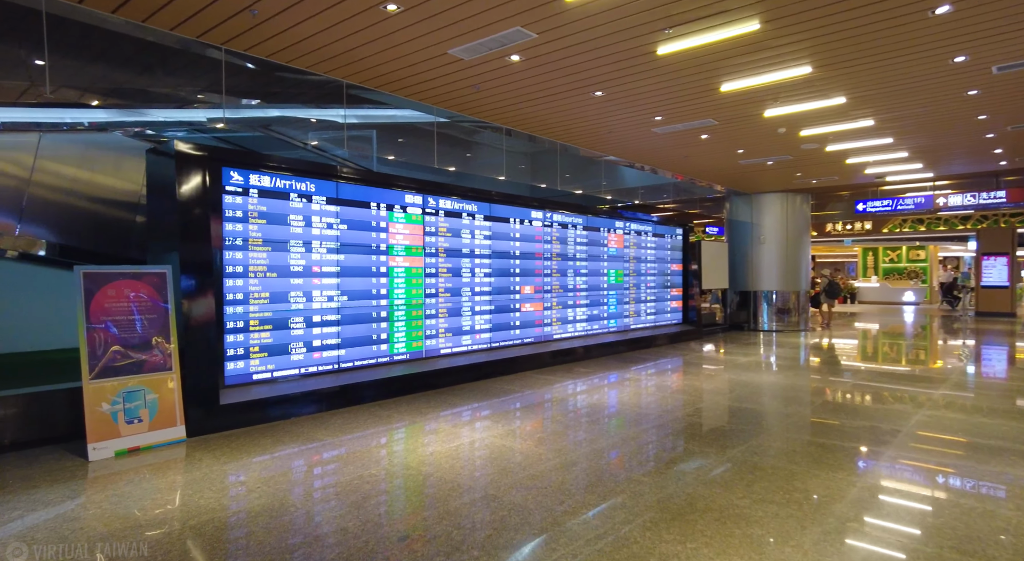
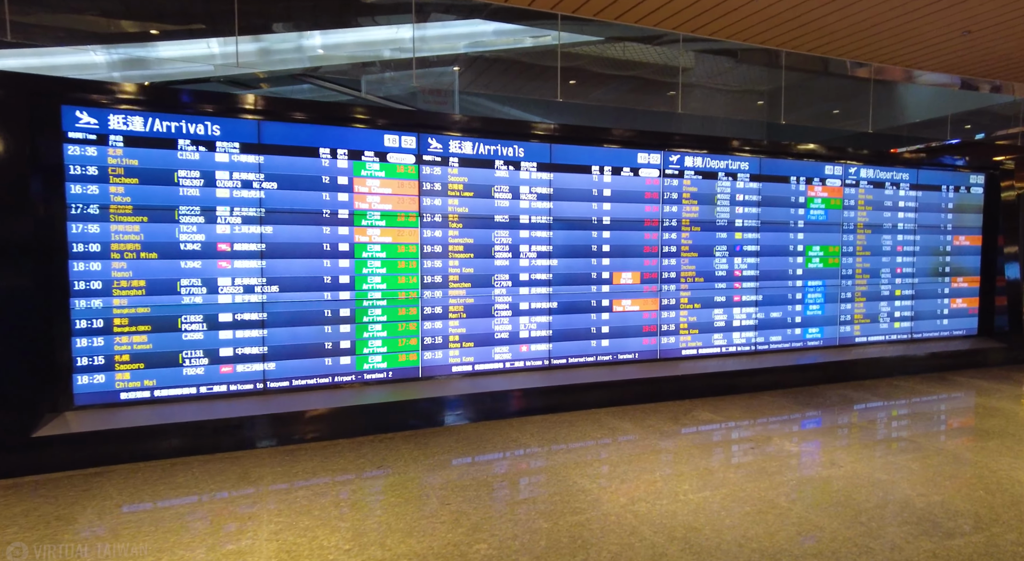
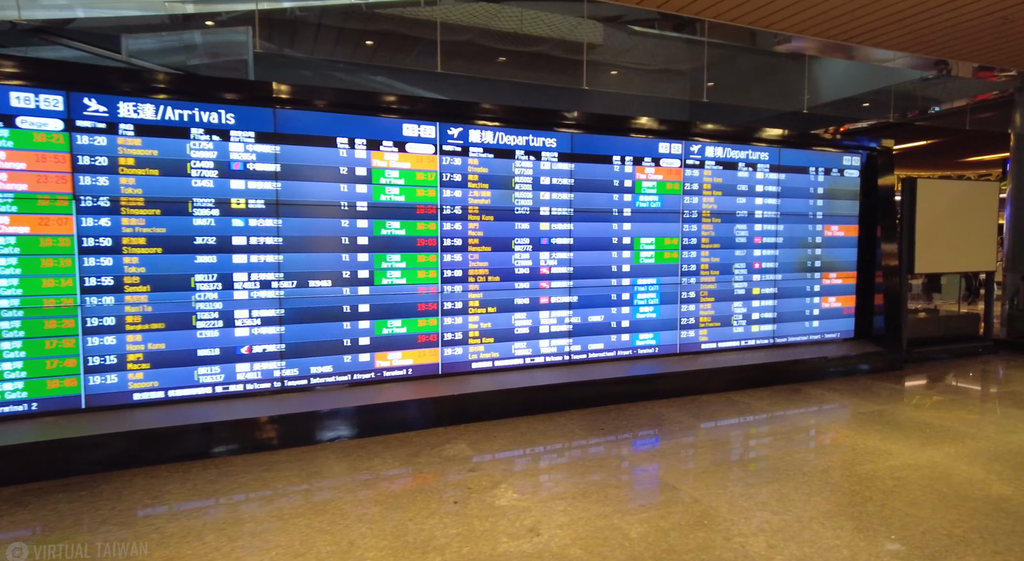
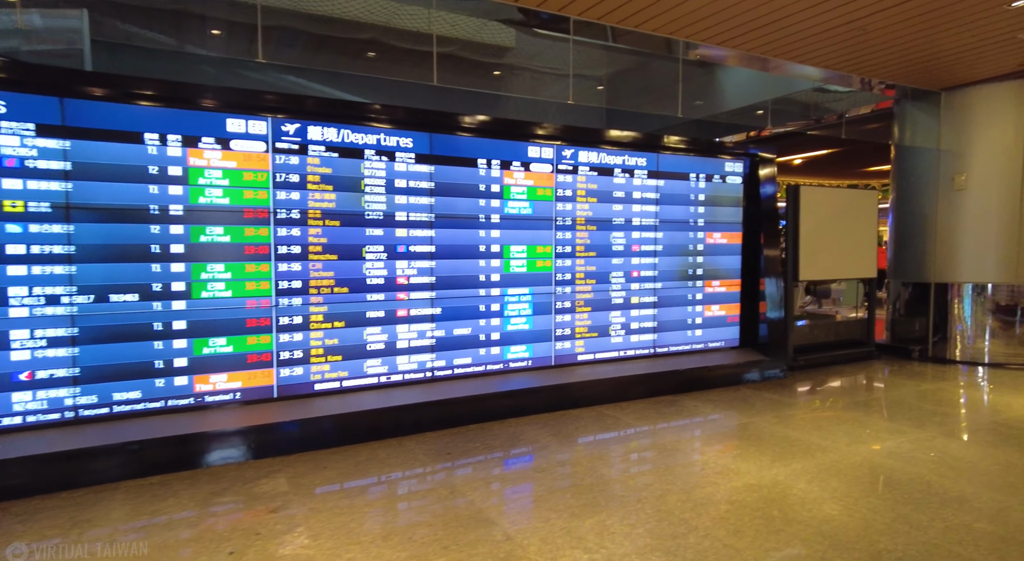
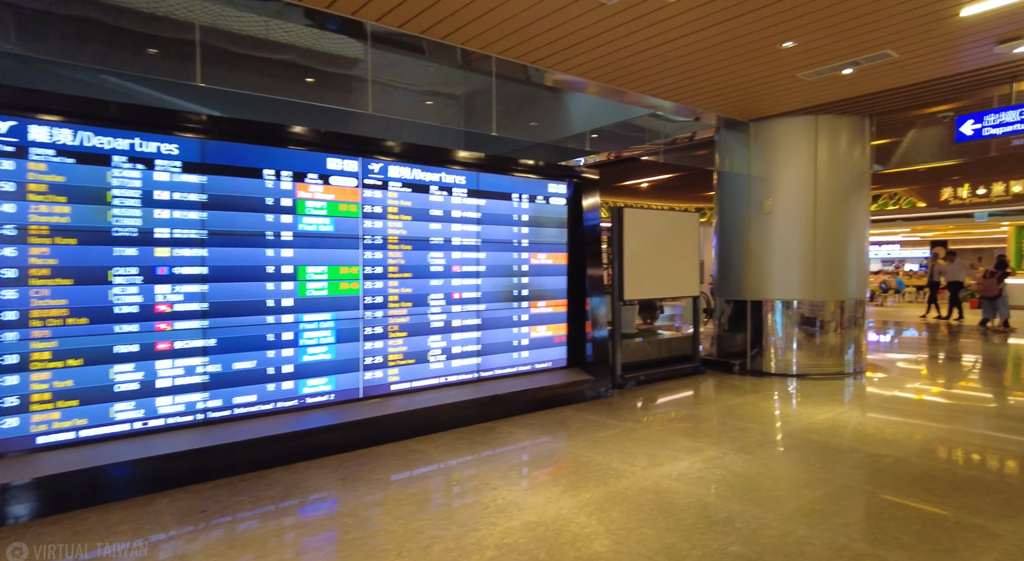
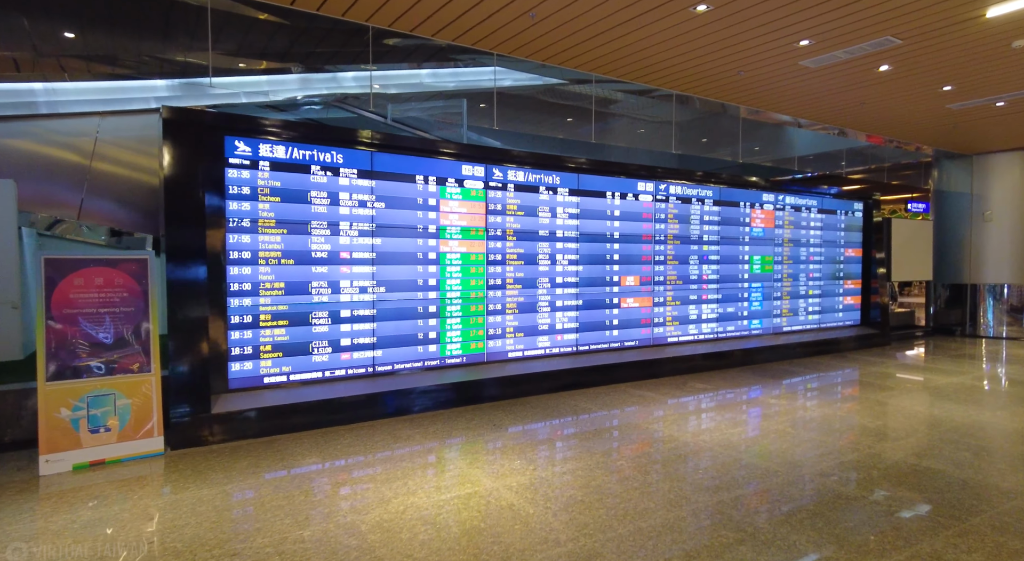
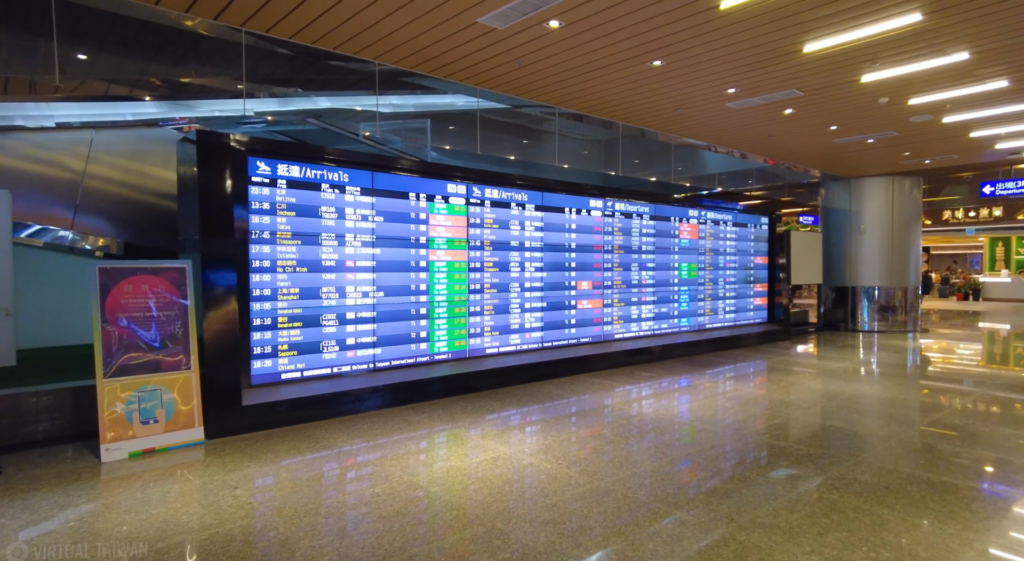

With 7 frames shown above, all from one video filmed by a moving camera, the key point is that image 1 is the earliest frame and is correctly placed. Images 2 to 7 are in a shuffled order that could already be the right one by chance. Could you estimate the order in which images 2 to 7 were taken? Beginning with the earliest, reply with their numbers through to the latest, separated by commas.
7, 6, 2, 3, 4, 5
